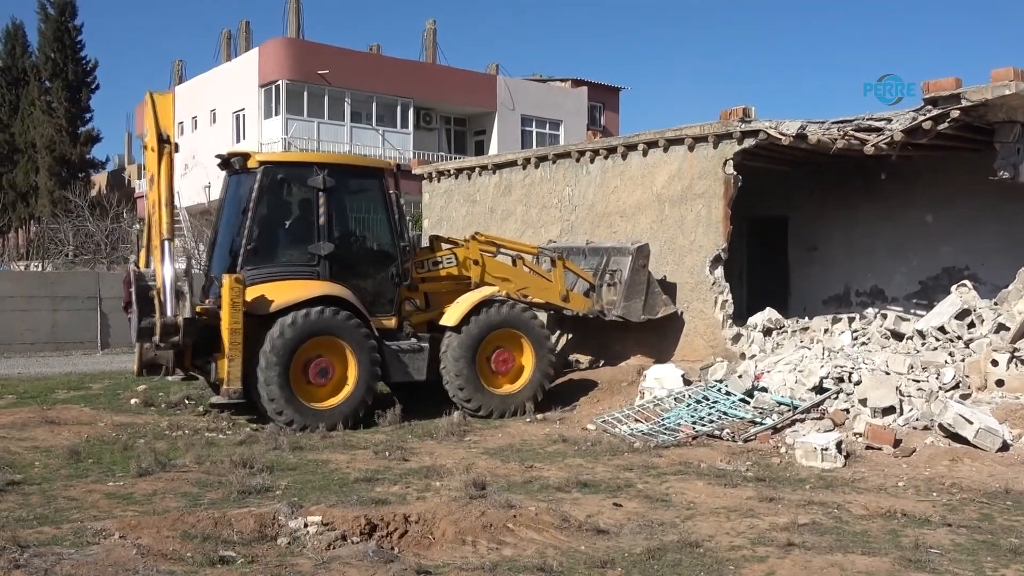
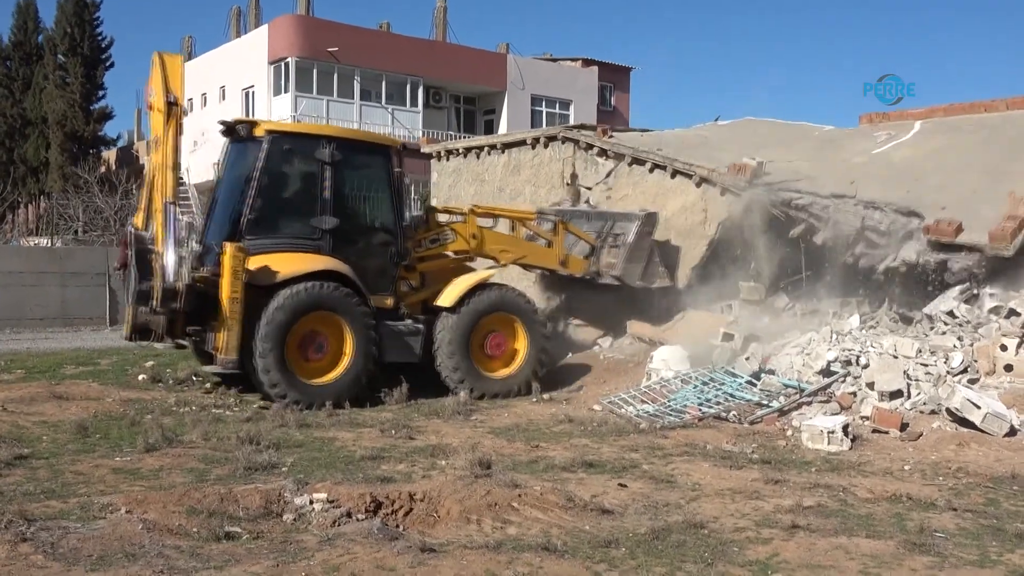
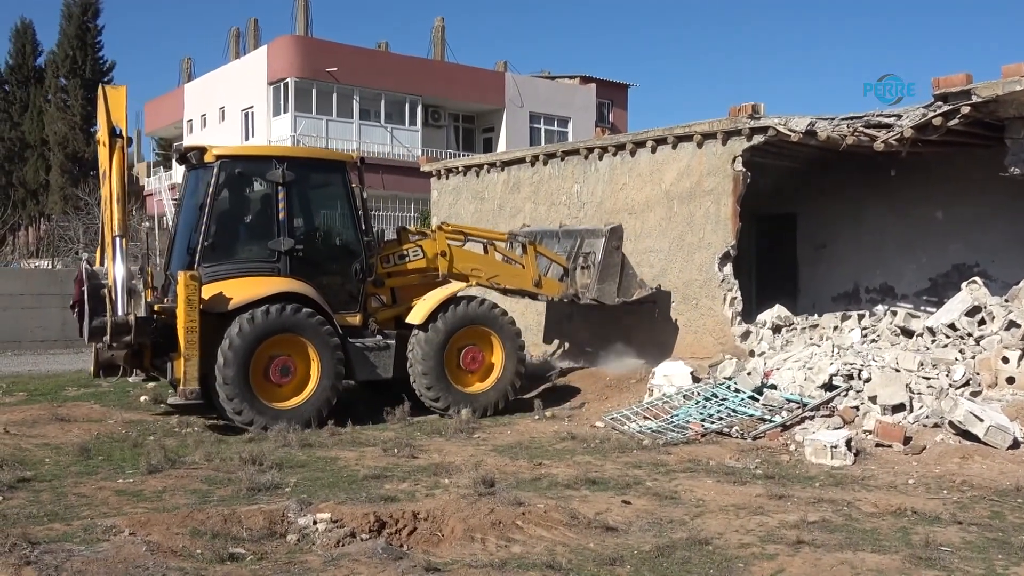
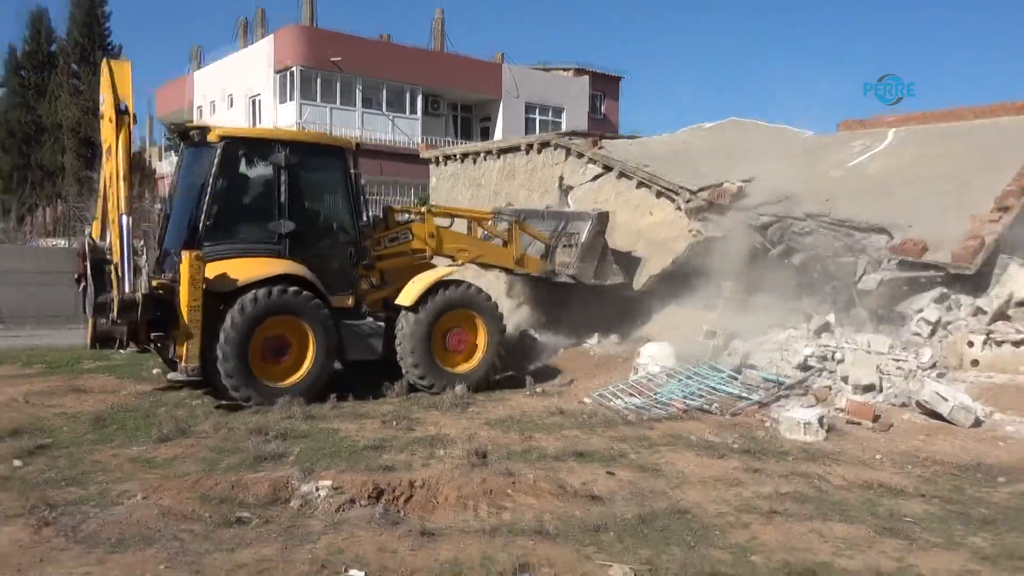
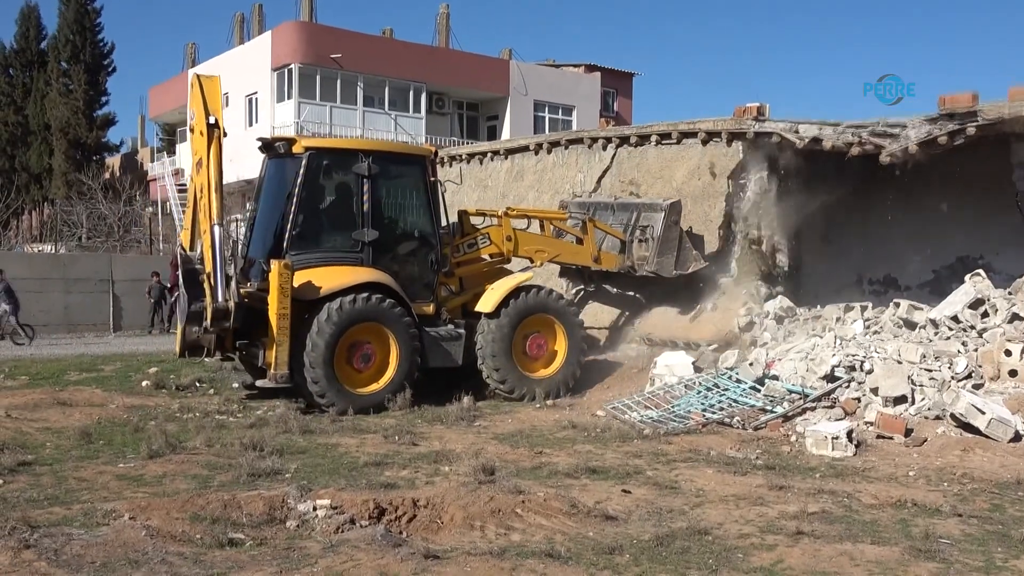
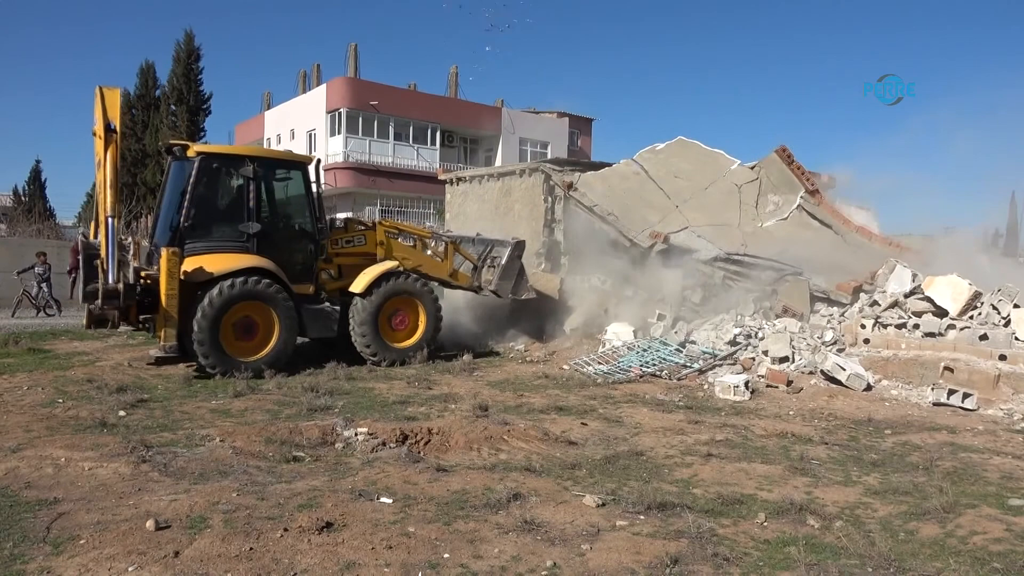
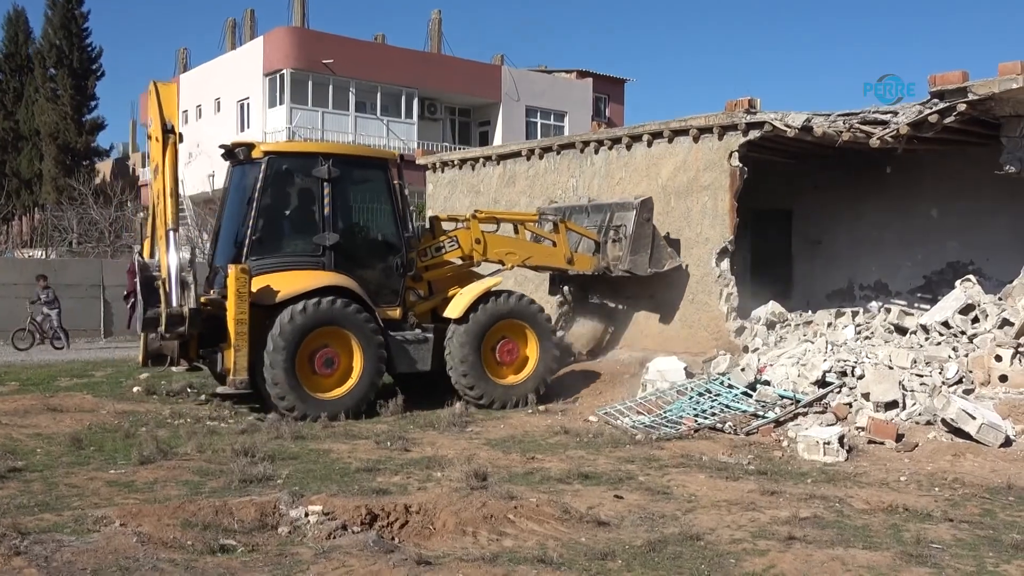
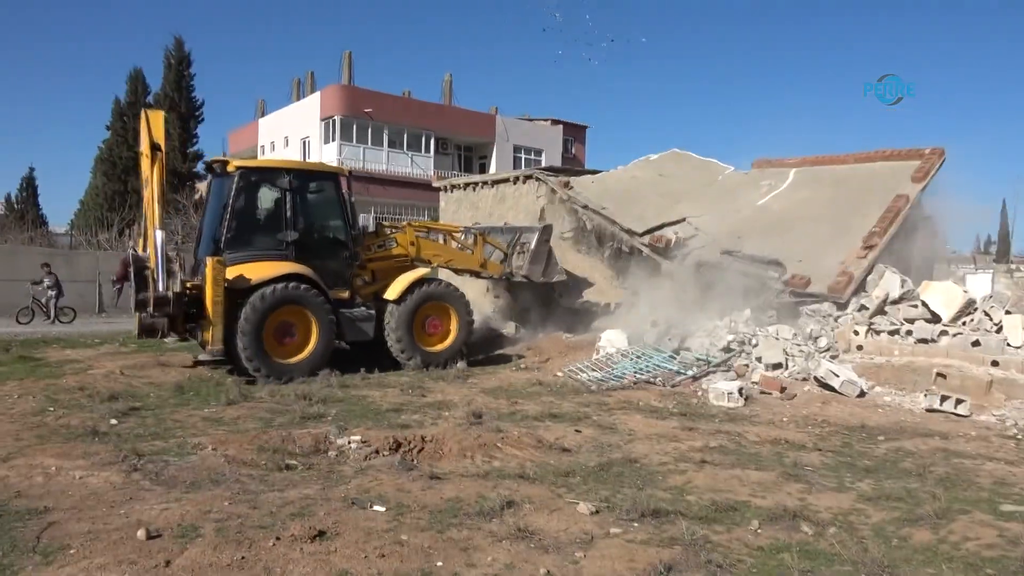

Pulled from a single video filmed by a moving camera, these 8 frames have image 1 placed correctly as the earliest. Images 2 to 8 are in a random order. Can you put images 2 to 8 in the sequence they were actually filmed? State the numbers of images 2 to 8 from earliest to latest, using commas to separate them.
3, 7, 5, 2, 4, 8, 6
